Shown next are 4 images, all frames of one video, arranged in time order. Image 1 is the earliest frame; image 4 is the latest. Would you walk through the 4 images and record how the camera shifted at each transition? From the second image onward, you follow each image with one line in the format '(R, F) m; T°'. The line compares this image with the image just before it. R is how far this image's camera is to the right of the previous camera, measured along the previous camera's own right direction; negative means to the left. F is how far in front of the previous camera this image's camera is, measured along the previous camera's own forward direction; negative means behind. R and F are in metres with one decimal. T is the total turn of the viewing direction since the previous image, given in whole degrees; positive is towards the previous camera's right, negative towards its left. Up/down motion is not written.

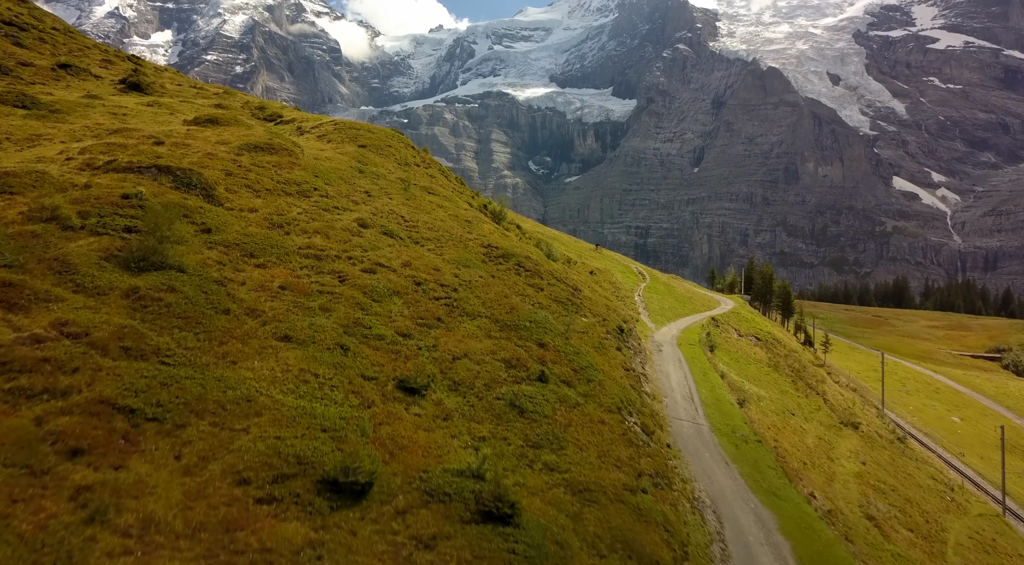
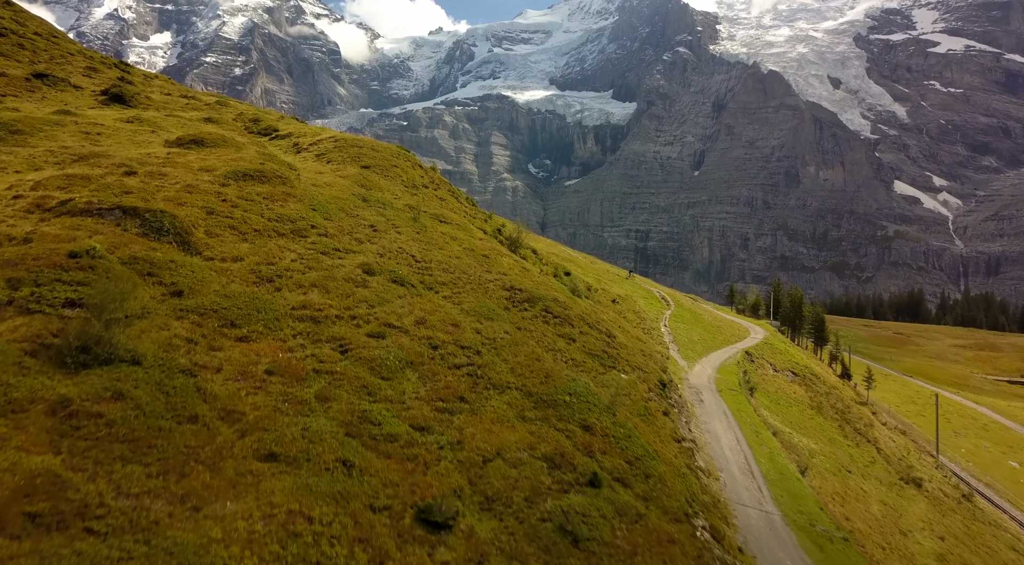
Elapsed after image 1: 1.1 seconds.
(-1.7, +6.5) m; 0°
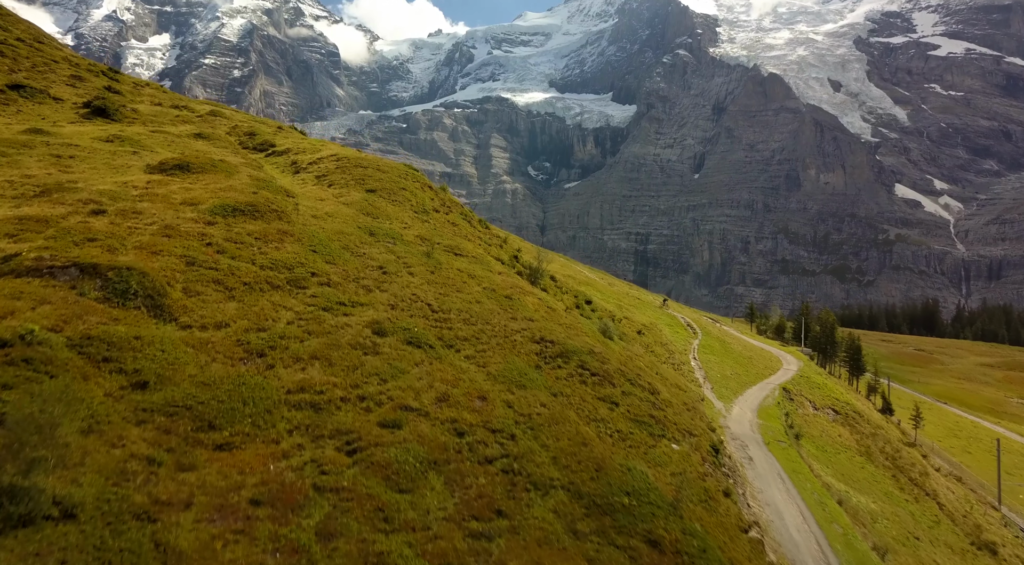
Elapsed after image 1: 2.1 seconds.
(-1.7, +5.9) m; 0°
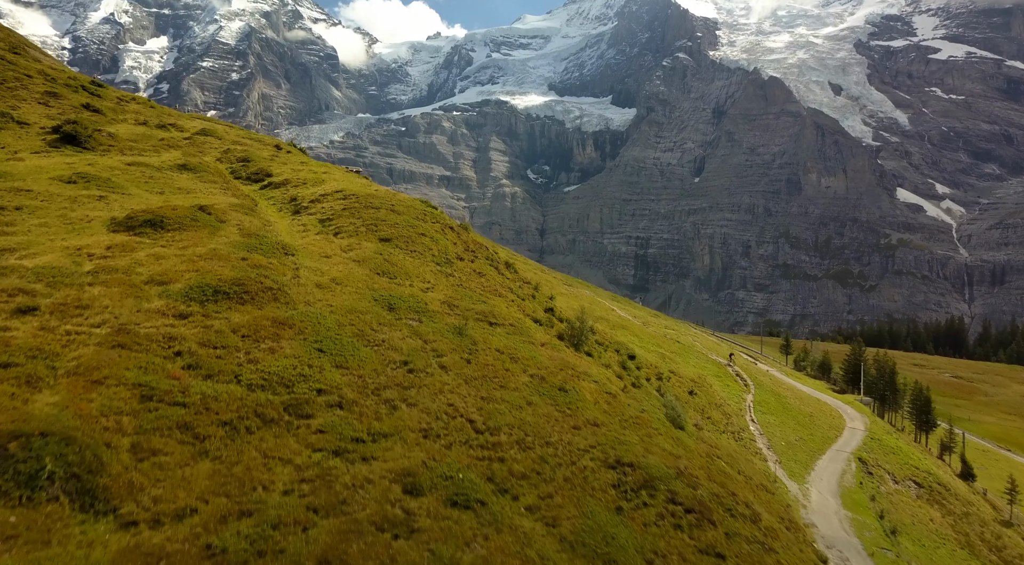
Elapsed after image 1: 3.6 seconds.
(-2.9, +9.0) m; 0°
